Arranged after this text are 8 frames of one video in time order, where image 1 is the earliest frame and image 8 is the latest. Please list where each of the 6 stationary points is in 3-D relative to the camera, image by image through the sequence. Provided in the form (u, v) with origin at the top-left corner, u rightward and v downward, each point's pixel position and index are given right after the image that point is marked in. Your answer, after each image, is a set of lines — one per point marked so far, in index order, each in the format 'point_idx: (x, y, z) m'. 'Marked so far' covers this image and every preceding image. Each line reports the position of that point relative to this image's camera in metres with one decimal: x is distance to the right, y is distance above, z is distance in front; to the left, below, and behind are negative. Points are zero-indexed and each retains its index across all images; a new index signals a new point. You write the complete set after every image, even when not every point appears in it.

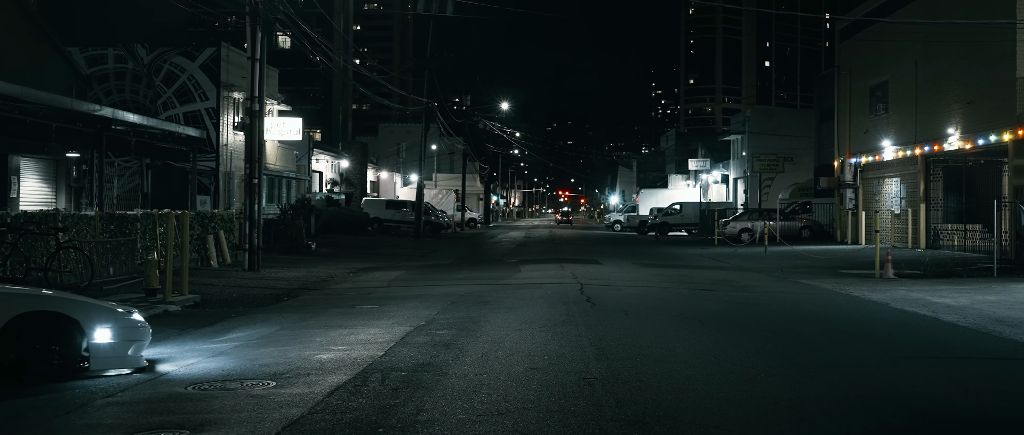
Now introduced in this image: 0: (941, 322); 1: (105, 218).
0: (+6.2, -1.5, +11.7) m
1: (-8.9, 0.0, +18.0) m
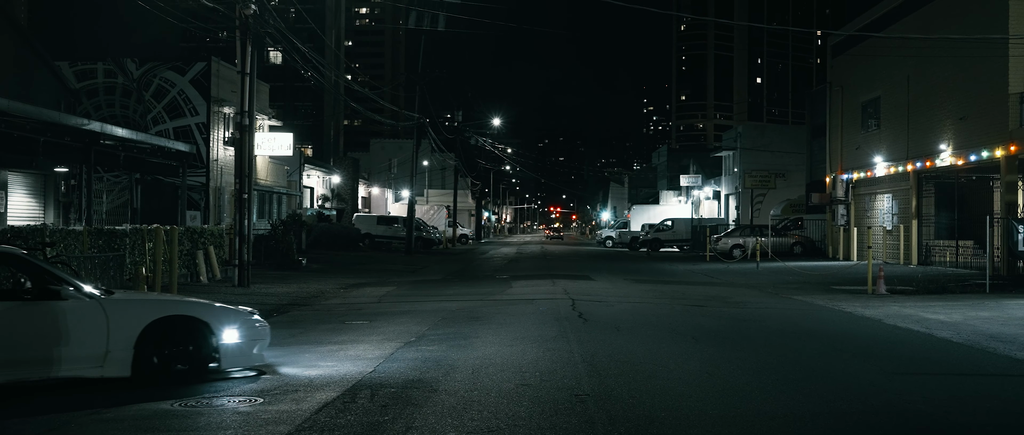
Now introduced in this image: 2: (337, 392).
0: (+6.0, -1.7, +11.6) m
1: (-9.1, -0.4, +17.8) m
2: (-1.6, -1.6, +7.5) m
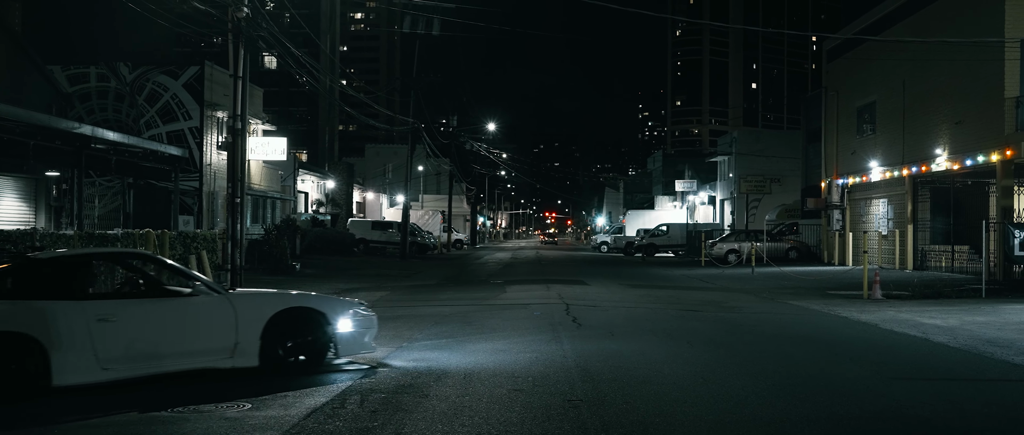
0: (+6.0, -1.8, +11.5) m
1: (-9.2, -0.4, +17.6) m
2: (-1.7, -1.6, +7.3) m
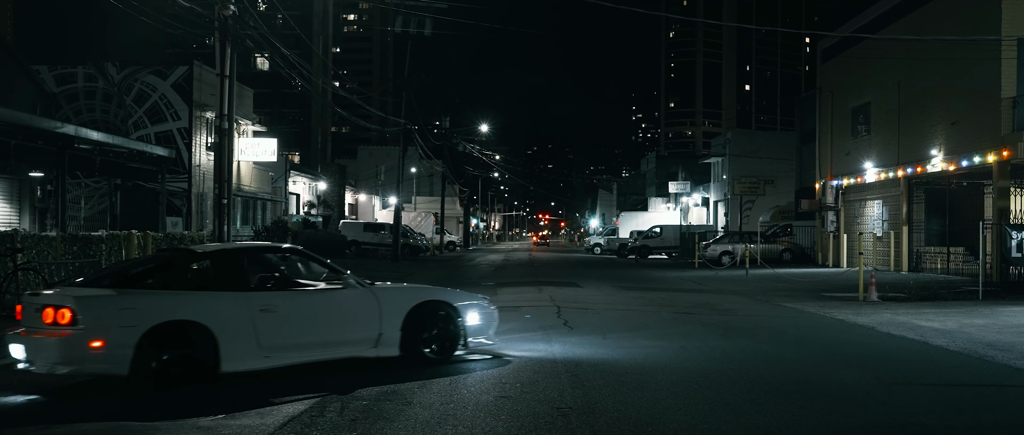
0: (+5.8, -1.8, +11.3) m
1: (-9.4, -0.5, +17.3) m
2: (-1.8, -1.6, +7.0) m
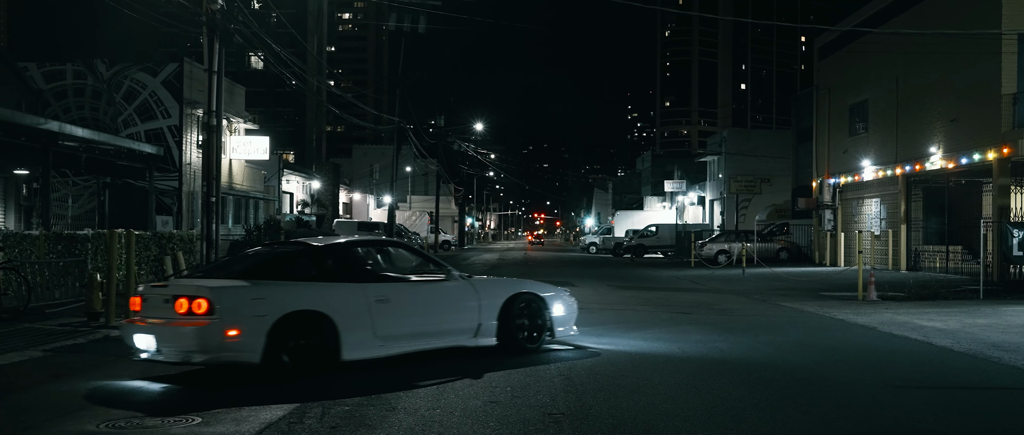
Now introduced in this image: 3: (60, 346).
0: (+5.7, -1.7, +11.0) m
1: (-9.6, -0.4, +16.9) m
2: (-1.9, -1.6, +6.7) m
3: (-6.4, -1.8, +11.6) m
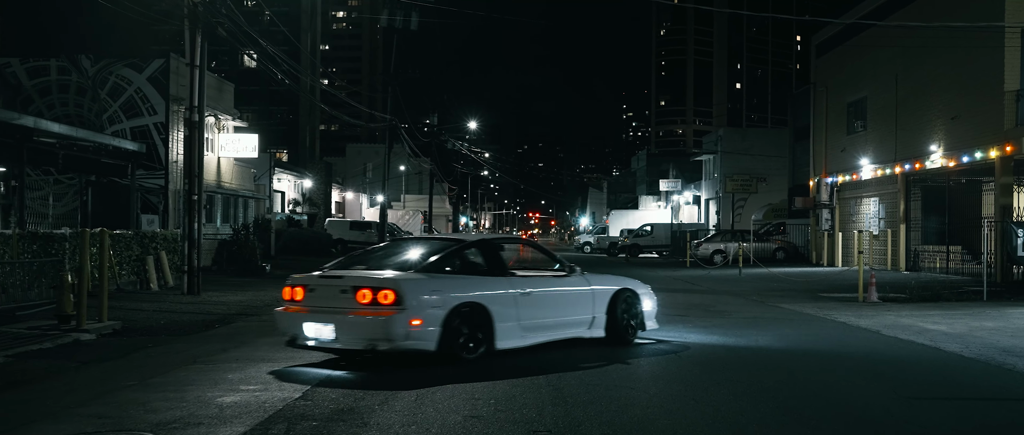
0: (+5.5, -1.7, +10.5) m
1: (-9.7, -0.4, +16.3) m
2: (-2.0, -1.6, +6.1) m
3: (-6.6, -1.8, +11.0) m
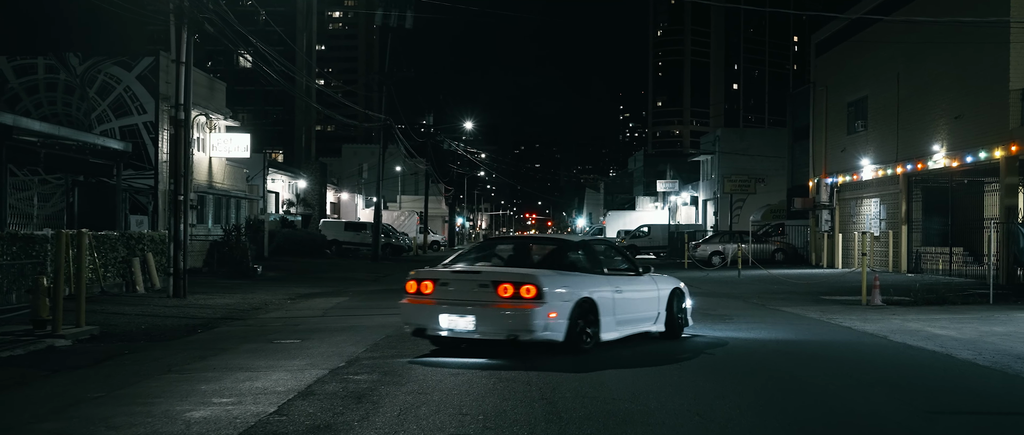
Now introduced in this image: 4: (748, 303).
0: (+5.5, -1.7, +10.0) m
1: (-9.9, -0.4, +15.8) m
2: (-2.1, -1.6, +5.7) m
3: (-6.7, -1.8, +10.5) m
4: (+5.3, -1.9, +18.2) m
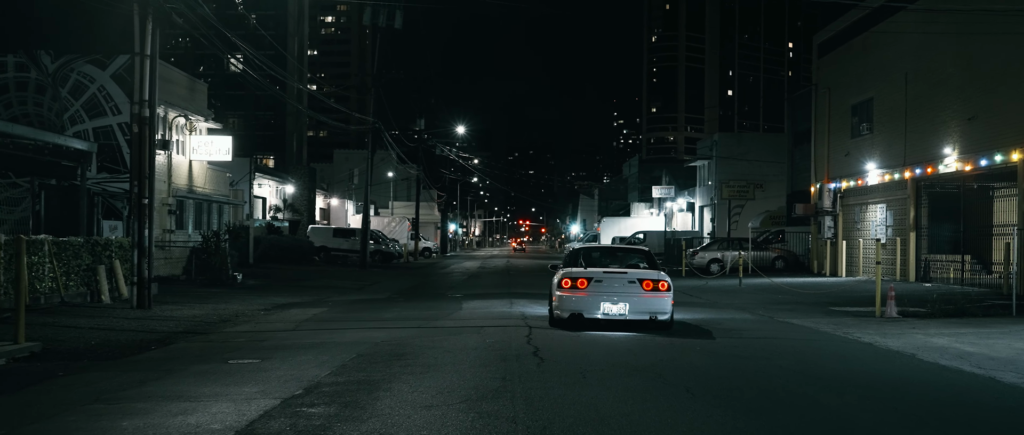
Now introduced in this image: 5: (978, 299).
0: (+5.3, -1.8, +8.8) m
1: (-10.1, -0.5, +14.5) m
2: (-2.2, -1.6, +4.4) m
3: (-6.9, -1.9, +9.2) m
4: (+5.0, -2.0, +17.0) m
5: (+10.7, -1.9, +18.7) m
